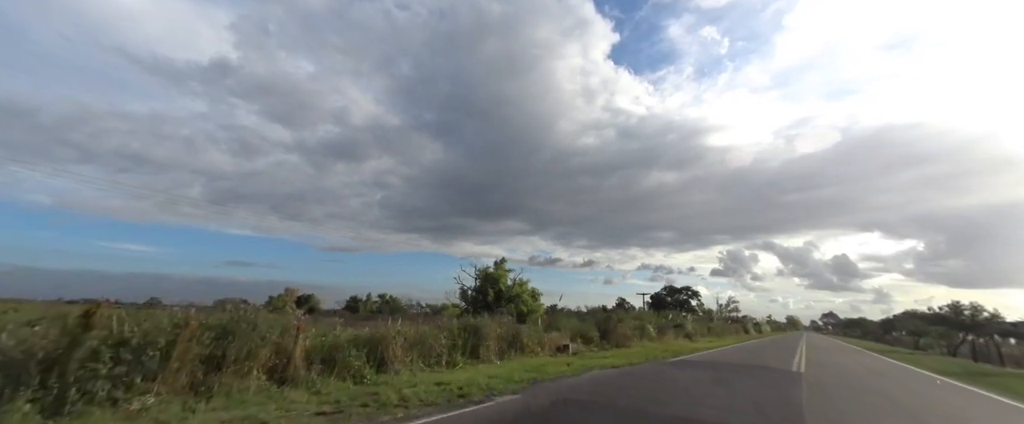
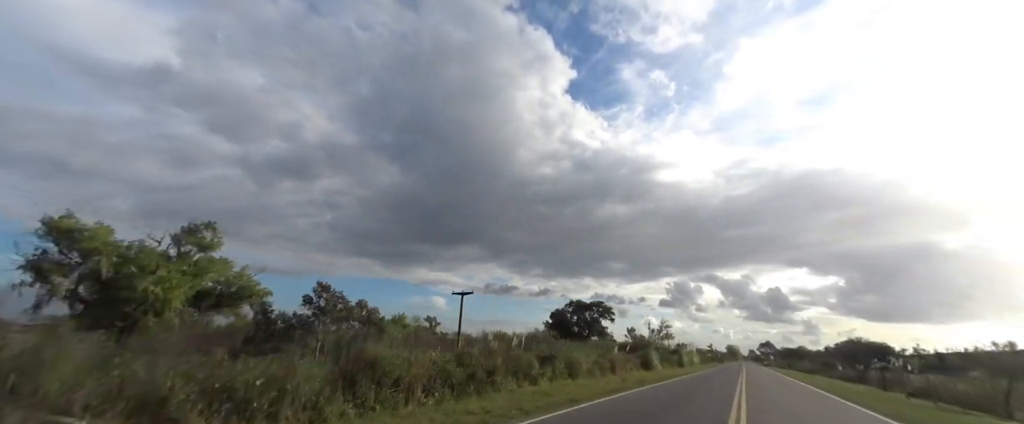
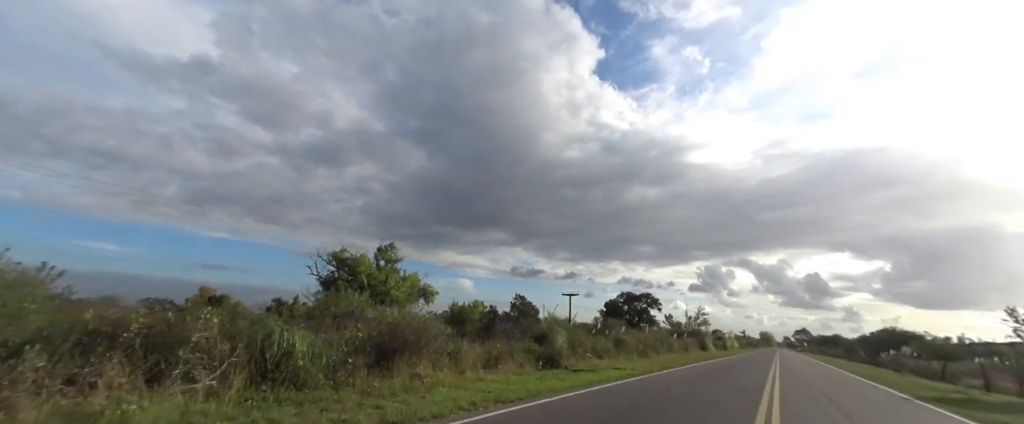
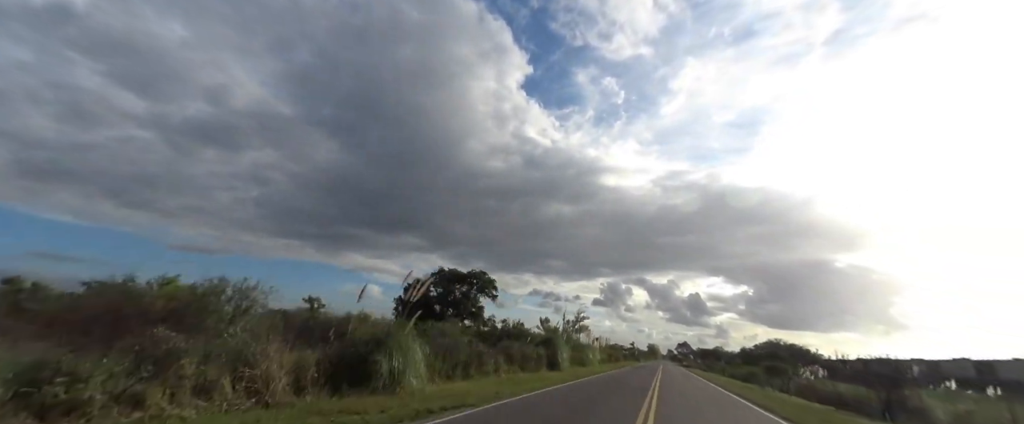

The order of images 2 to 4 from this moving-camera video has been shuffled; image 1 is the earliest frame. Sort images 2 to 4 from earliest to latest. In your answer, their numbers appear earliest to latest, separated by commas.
3, 2, 4
